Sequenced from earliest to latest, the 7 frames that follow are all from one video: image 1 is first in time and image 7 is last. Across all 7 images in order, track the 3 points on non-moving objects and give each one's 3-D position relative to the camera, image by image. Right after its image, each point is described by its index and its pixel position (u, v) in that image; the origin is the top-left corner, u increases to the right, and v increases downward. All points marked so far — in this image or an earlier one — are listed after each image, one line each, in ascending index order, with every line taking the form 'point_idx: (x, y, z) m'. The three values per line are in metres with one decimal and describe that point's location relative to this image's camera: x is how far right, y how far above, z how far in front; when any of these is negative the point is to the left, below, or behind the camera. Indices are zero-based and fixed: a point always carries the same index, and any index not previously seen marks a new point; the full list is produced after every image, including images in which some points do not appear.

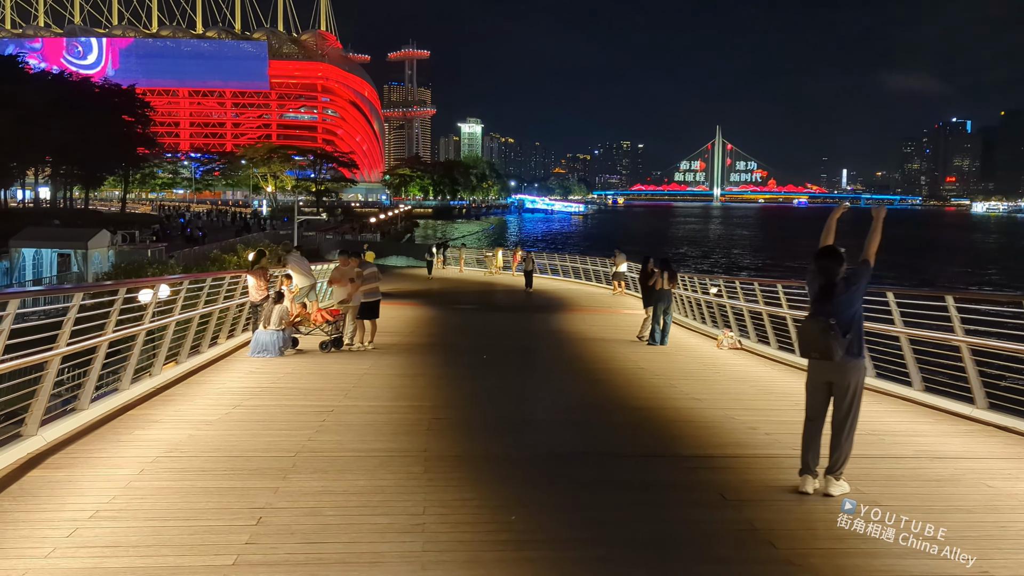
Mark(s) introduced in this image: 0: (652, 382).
0: (+1.5, -1.0, +9.2) m
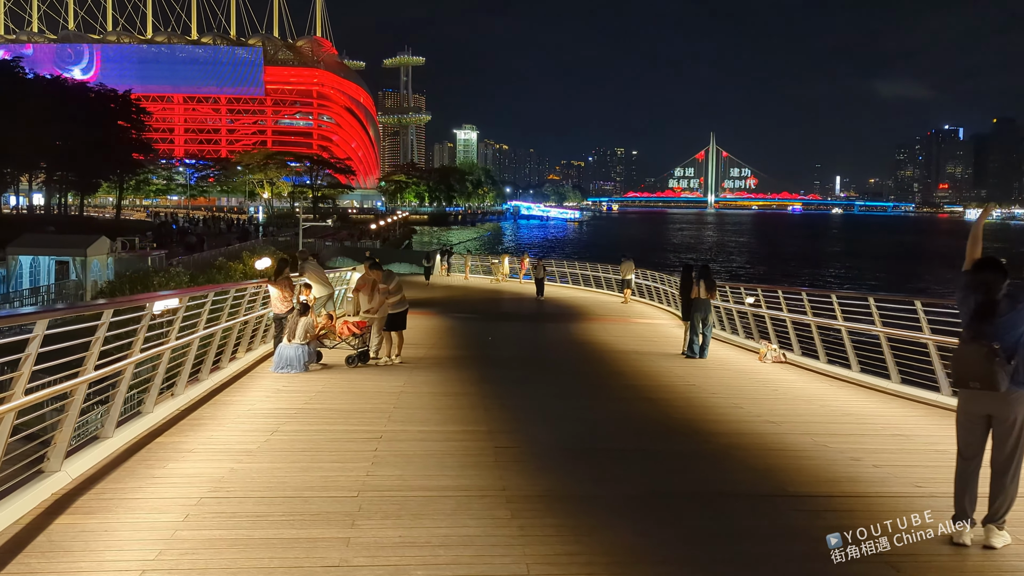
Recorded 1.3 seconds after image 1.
0: (+2.0, -1.1, +8.6) m
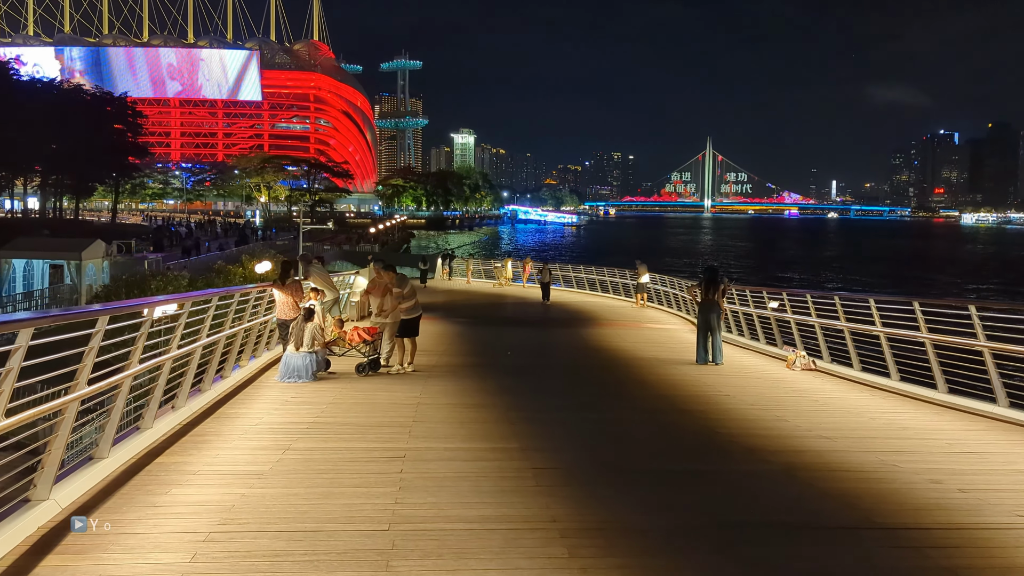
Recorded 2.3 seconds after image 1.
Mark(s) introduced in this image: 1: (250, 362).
0: (+2.2, -1.2, +8.0) m
1: (-3.1, -0.9, +10.4) m
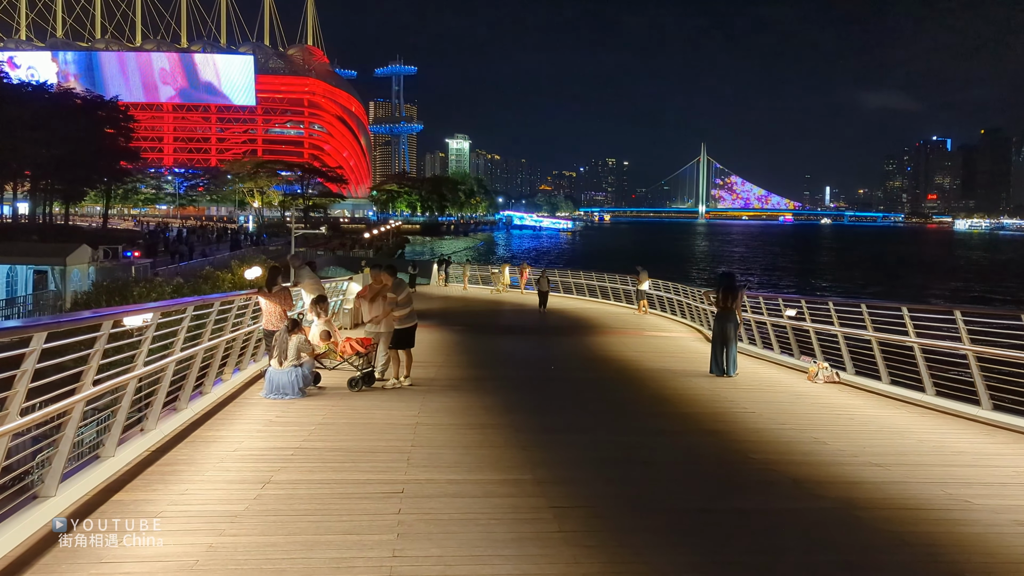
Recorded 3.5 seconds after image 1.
0: (+2.3, -1.2, +7.2) m
1: (-3.0, -1.0, +9.6) m
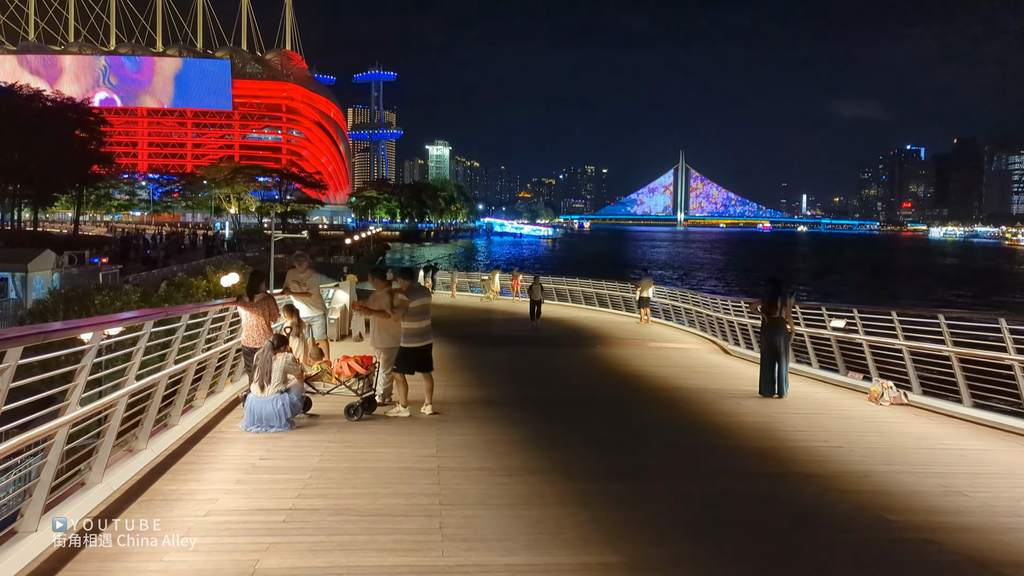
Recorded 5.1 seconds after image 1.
0: (+2.6, -1.3, +5.7) m
1: (-2.8, -1.0, +8.0) m
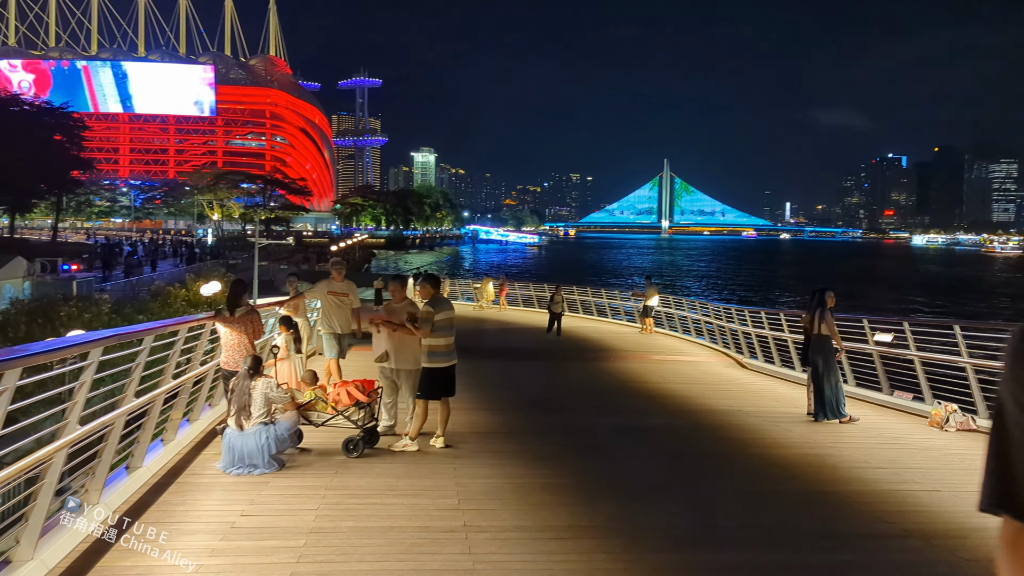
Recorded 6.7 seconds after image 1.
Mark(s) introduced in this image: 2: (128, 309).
0: (+2.9, -1.4, +4.6) m
1: (-2.6, -1.1, +6.7) m
2: (-7.4, -0.4, +16.9) m
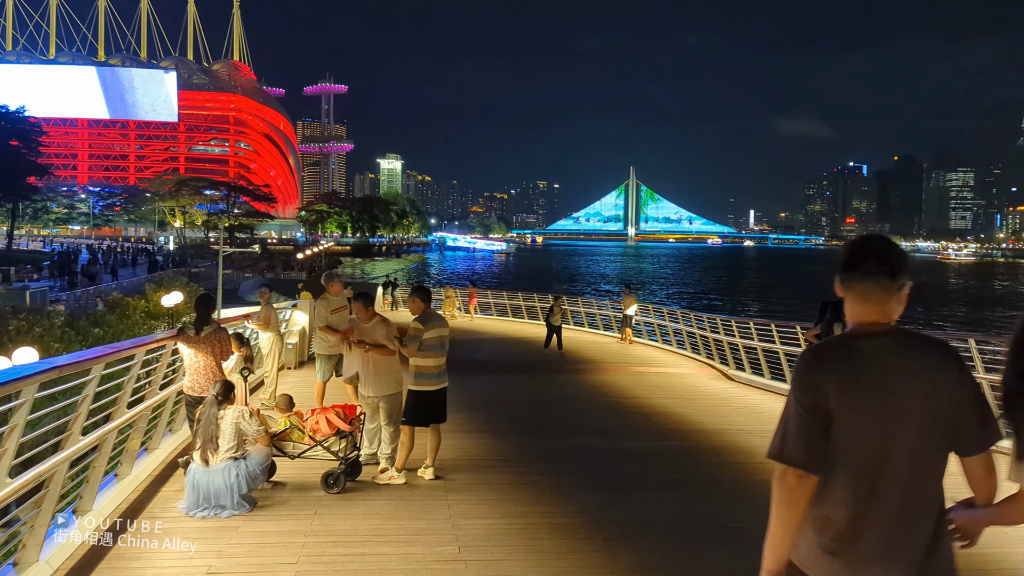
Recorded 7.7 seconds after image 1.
0: (+3.0, -1.4, +4.0) m
1: (-2.6, -1.2, +6.0) m
2: (-7.8, -0.6, +15.9) m
